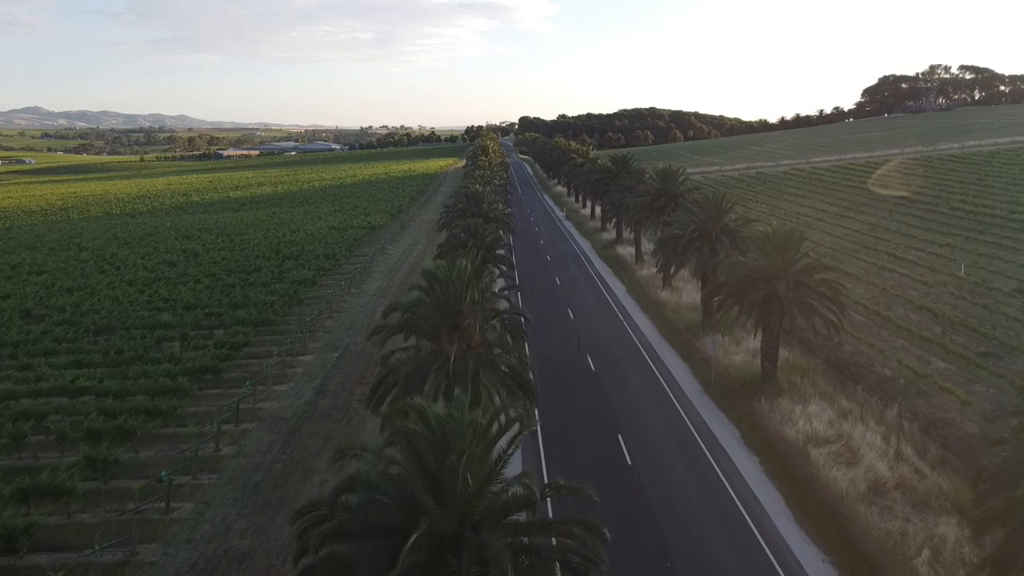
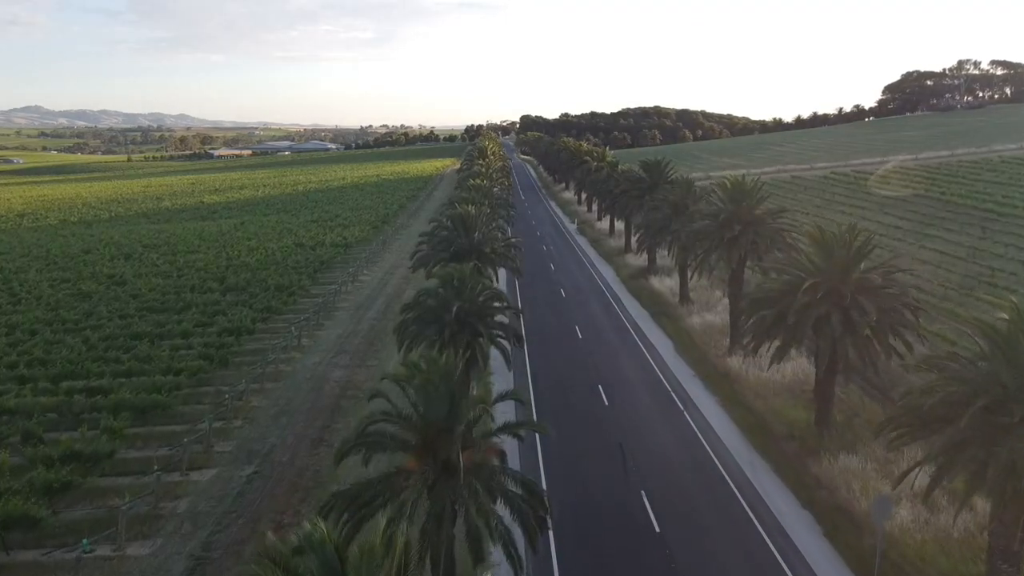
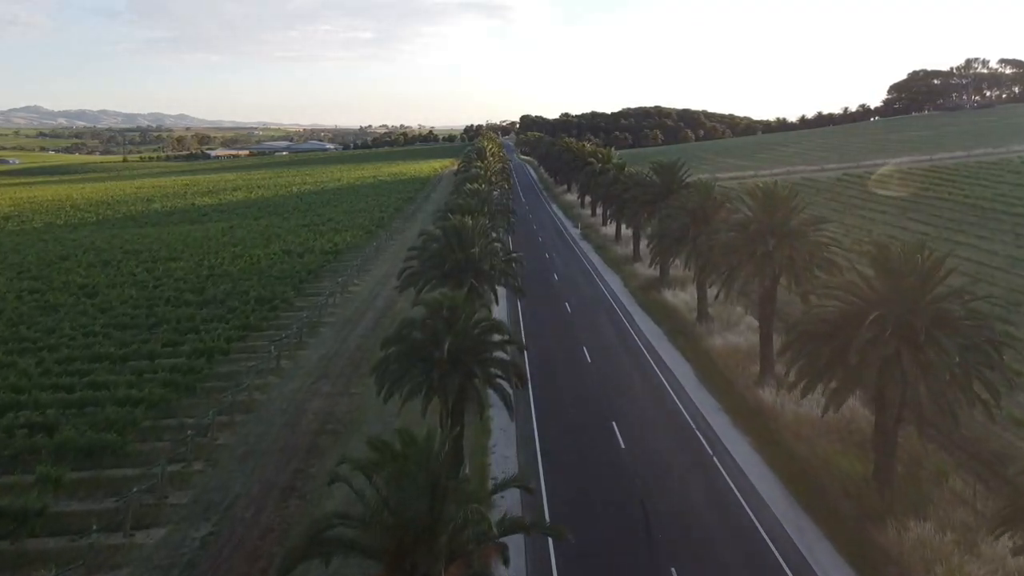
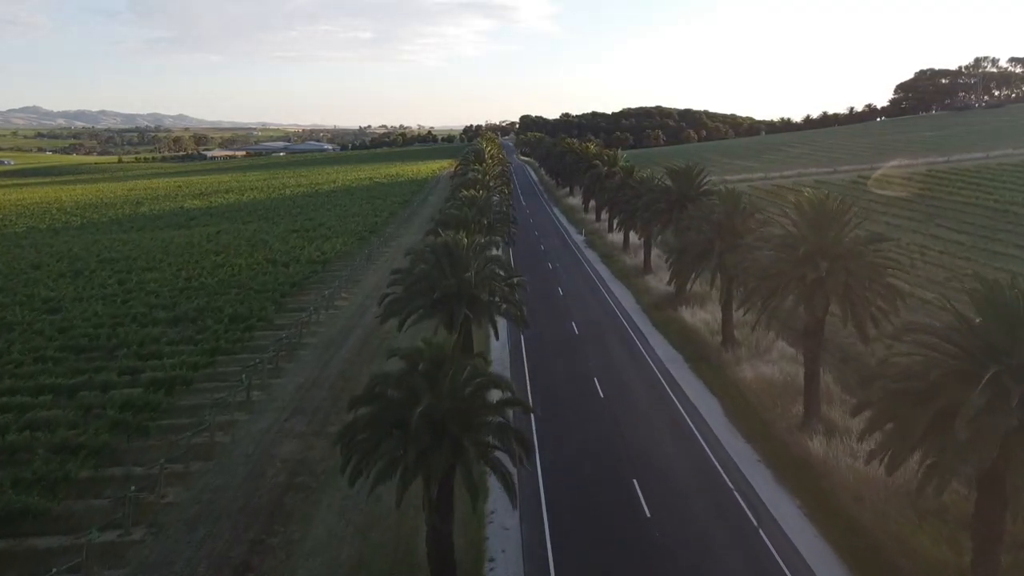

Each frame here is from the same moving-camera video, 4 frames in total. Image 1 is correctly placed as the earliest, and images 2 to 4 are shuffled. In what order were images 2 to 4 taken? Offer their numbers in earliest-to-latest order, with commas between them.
2, 3, 4
